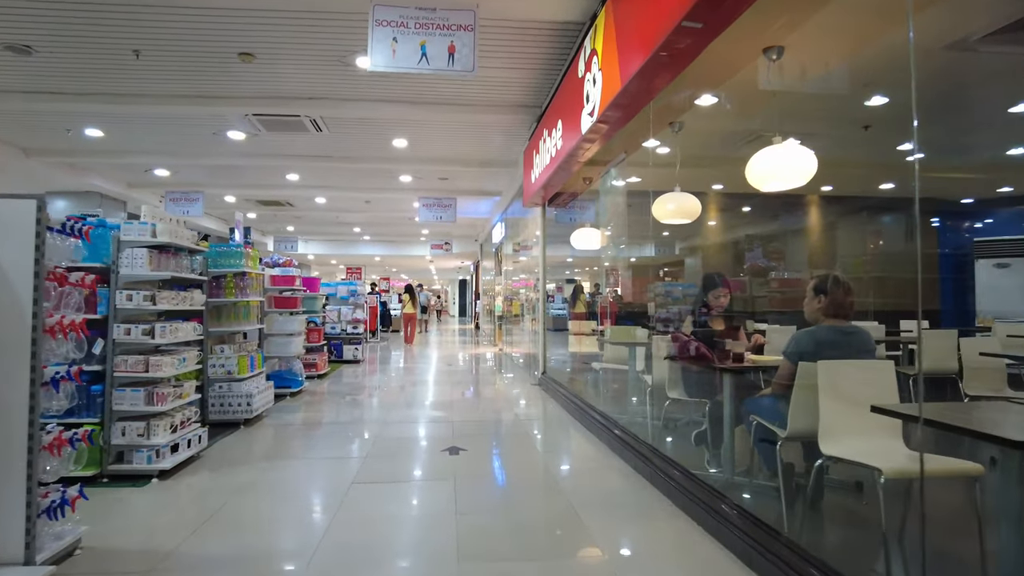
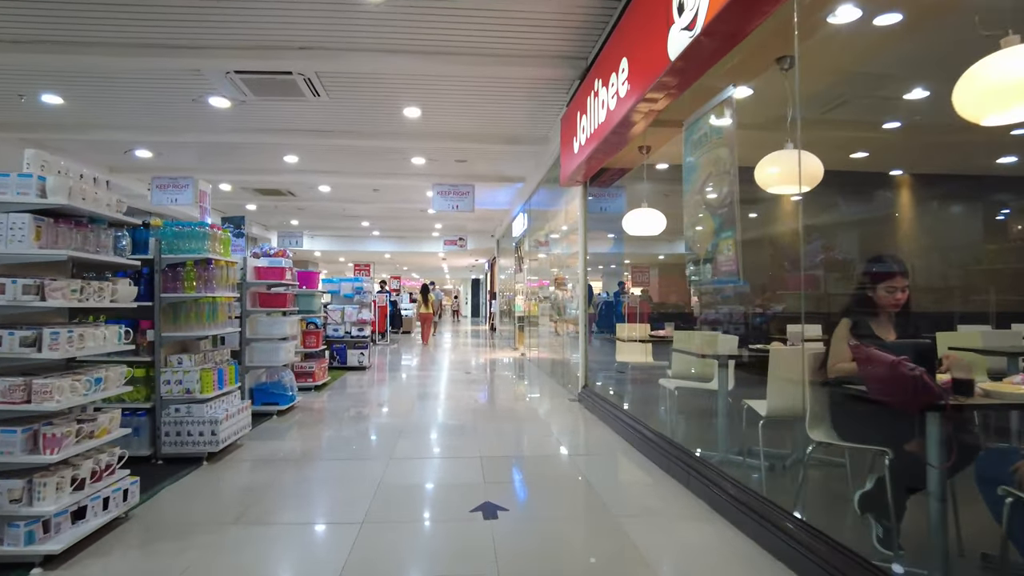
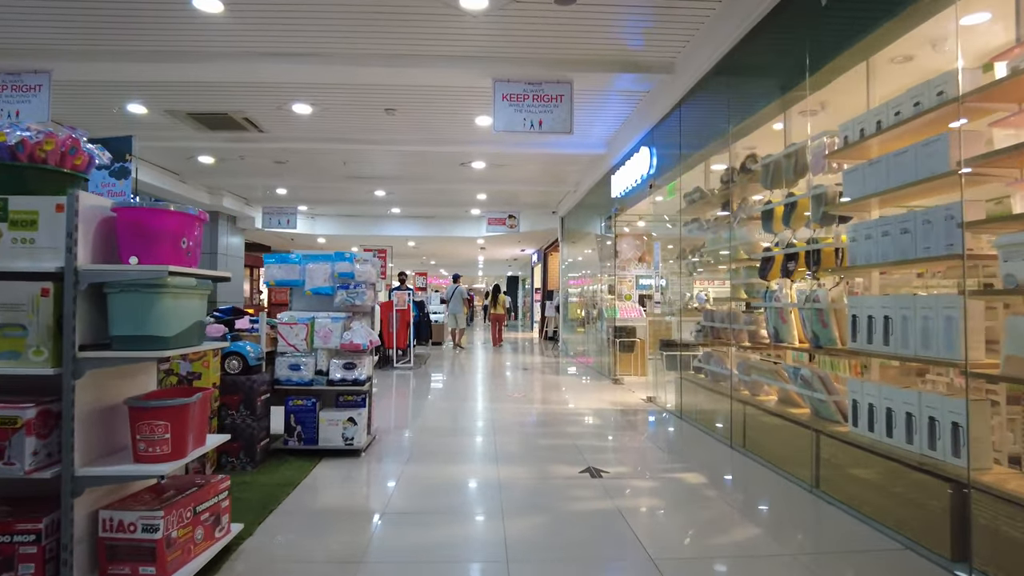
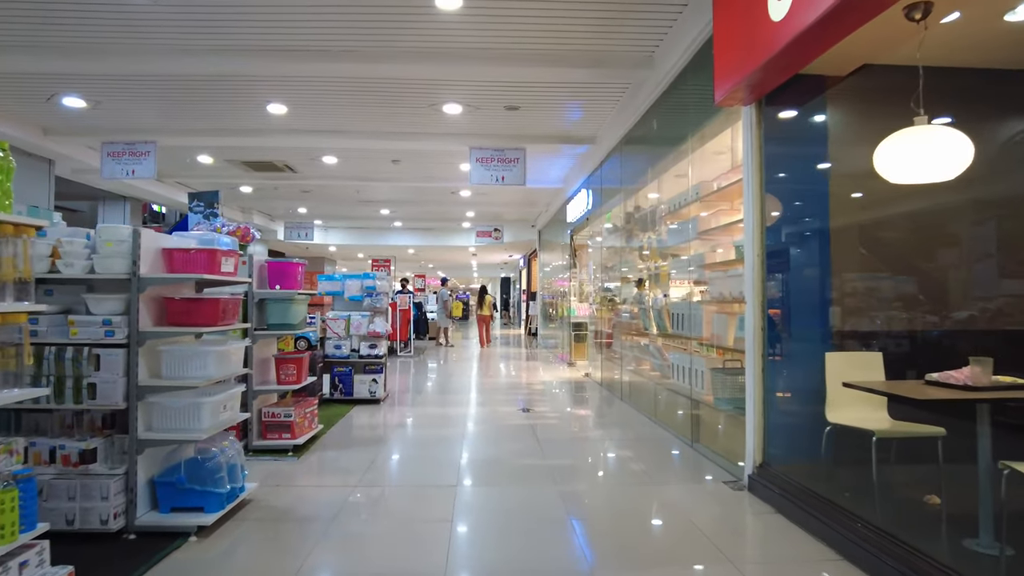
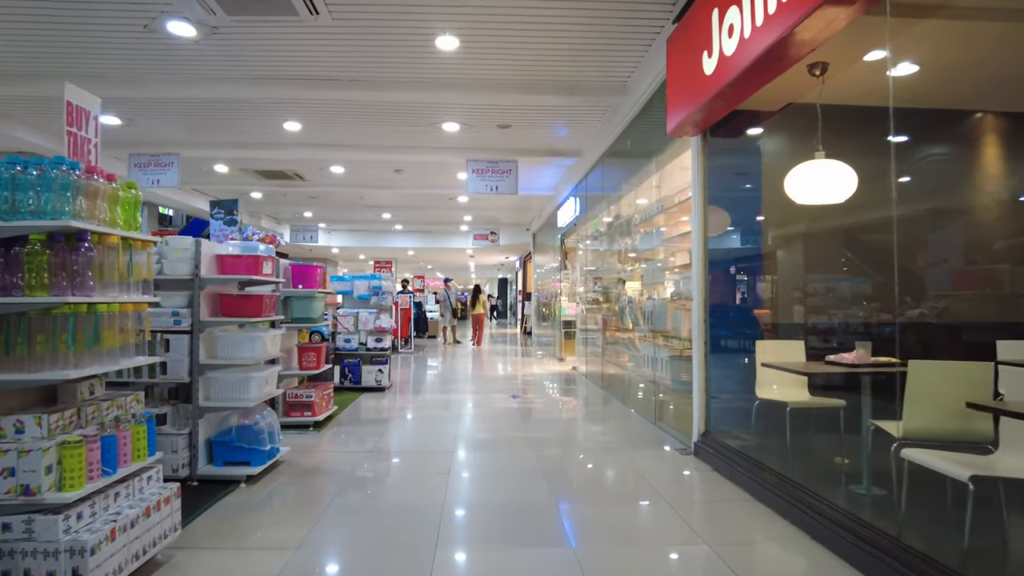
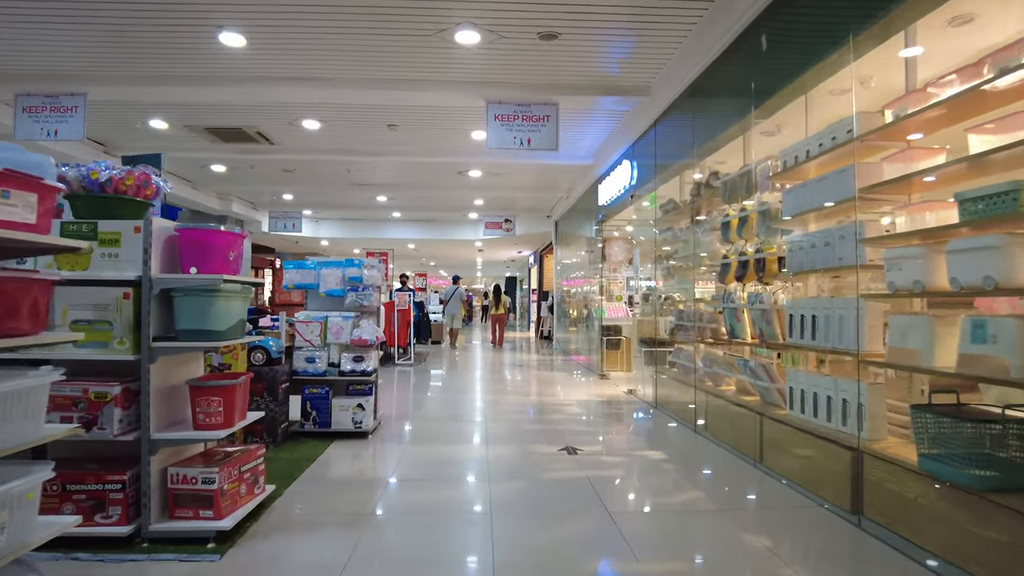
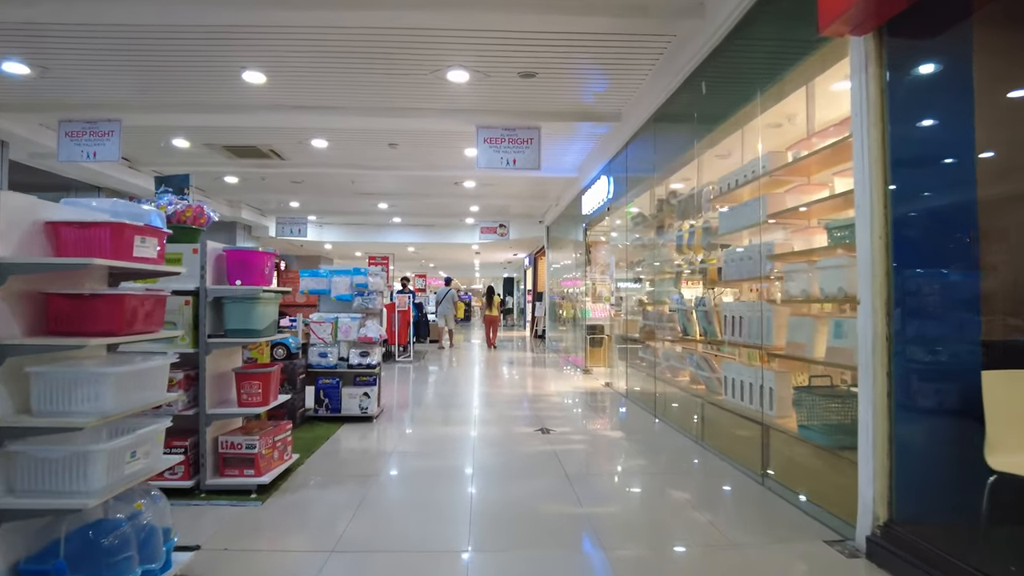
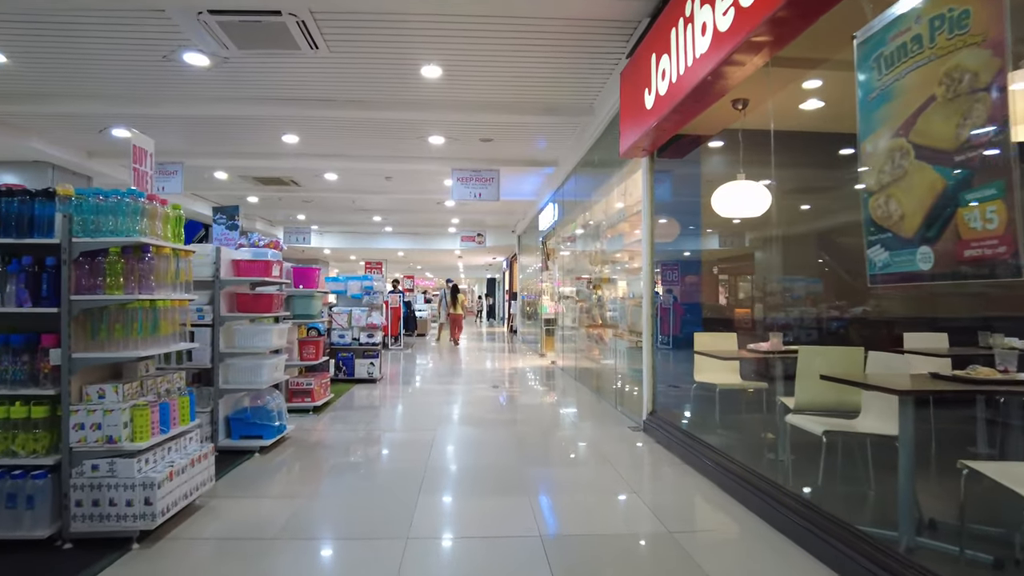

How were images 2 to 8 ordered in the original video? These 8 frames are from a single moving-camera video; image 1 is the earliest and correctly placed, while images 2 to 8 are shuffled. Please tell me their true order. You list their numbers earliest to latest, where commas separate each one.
2, 8, 5, 4, 7, 6, 3
